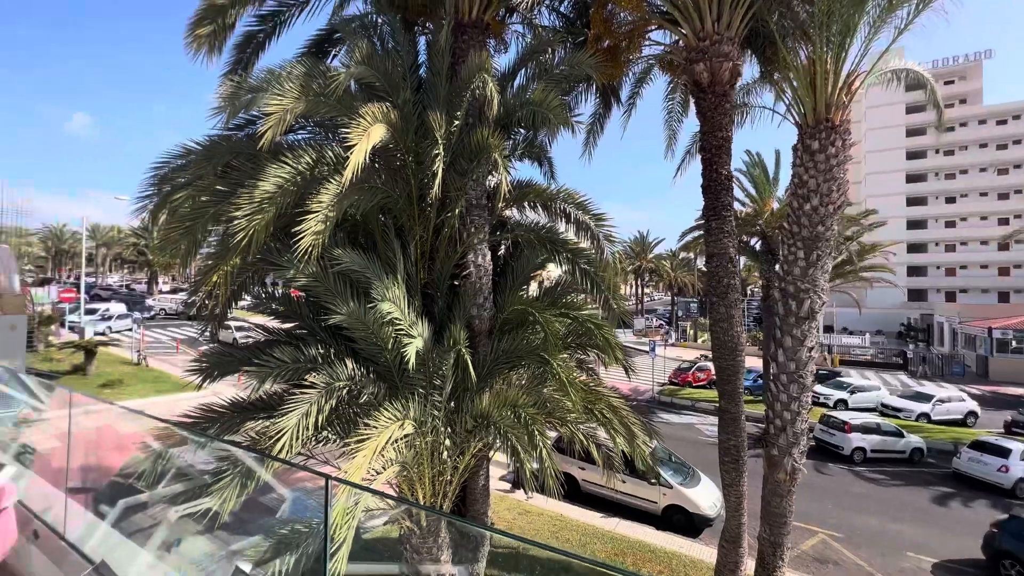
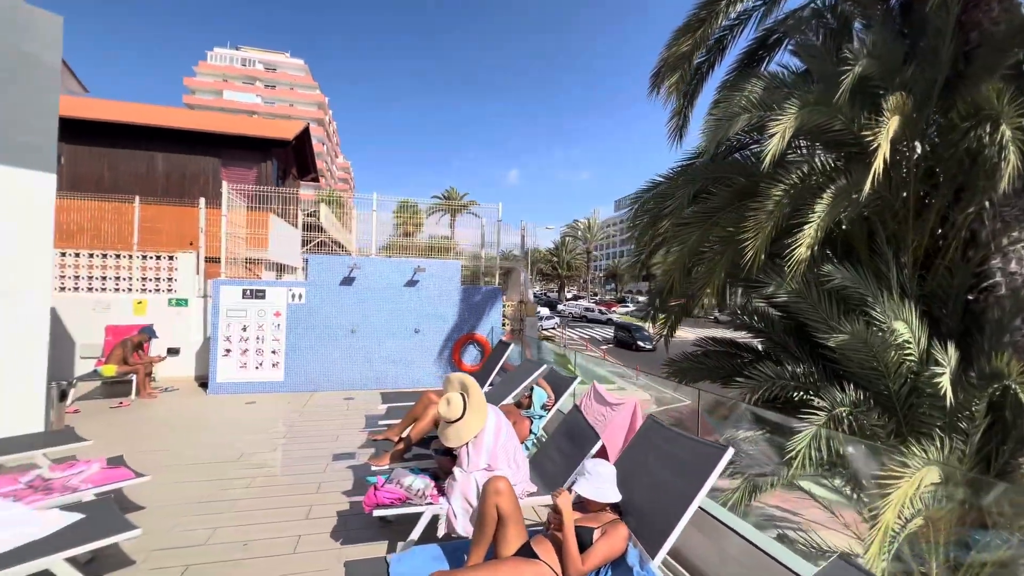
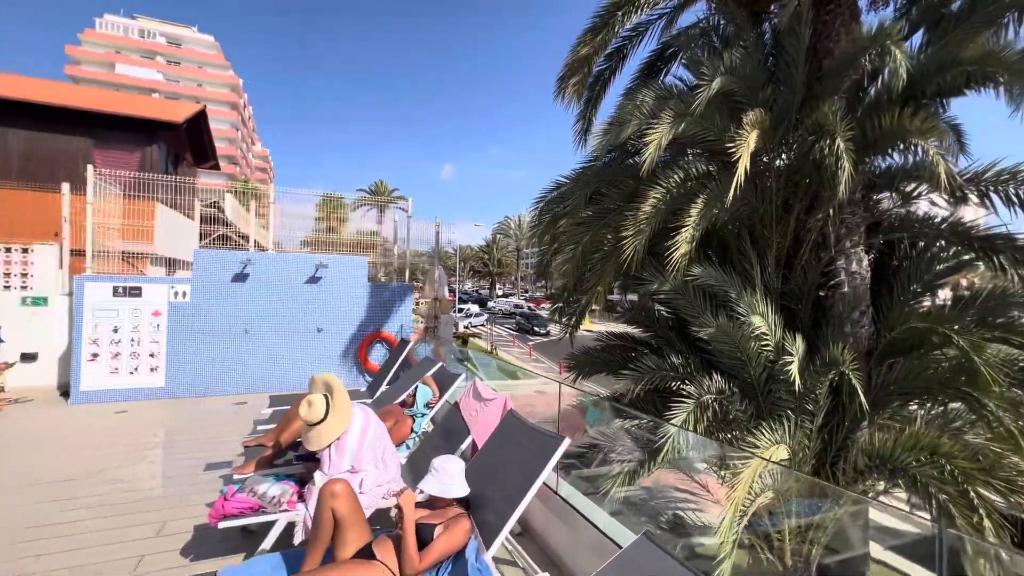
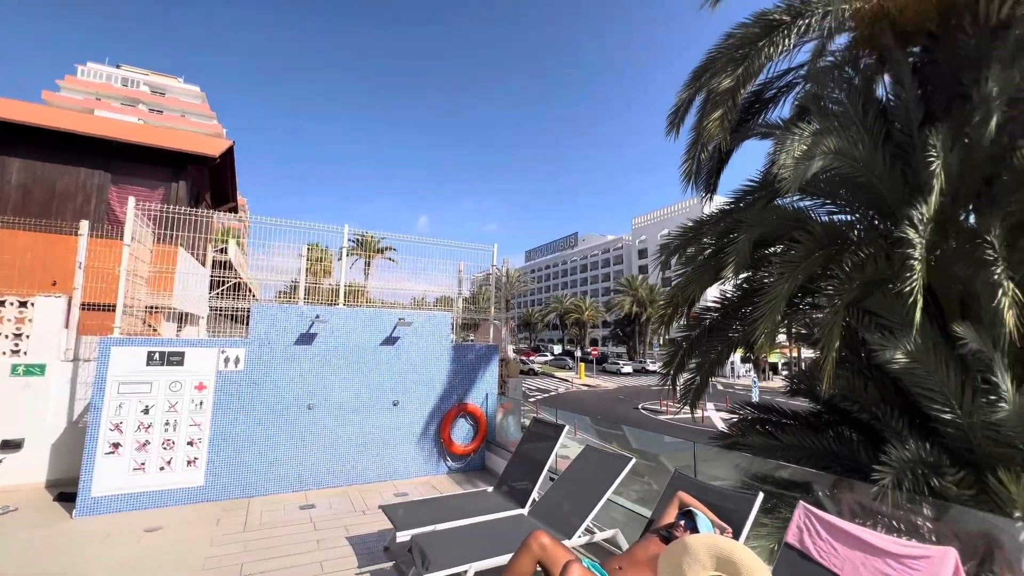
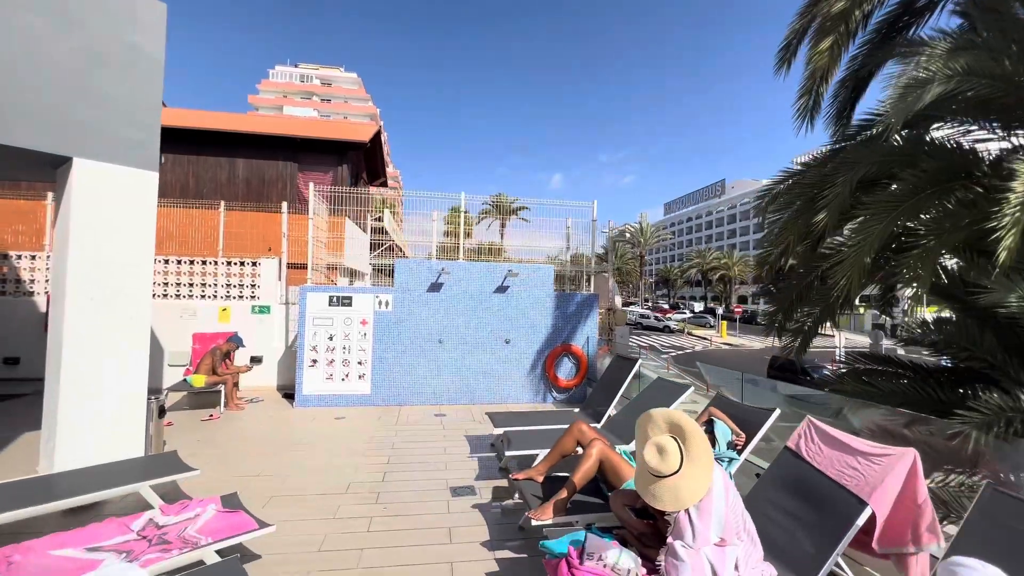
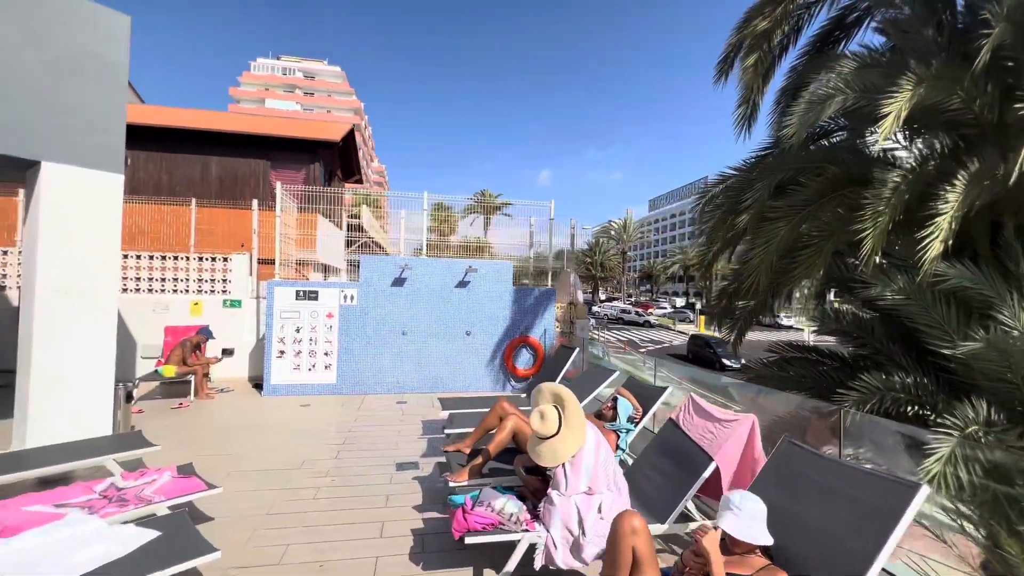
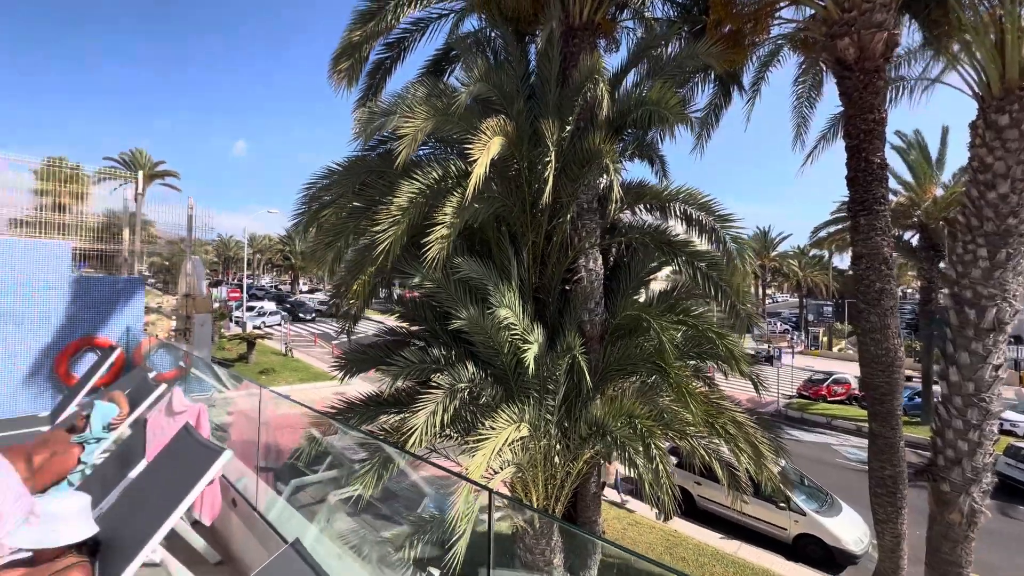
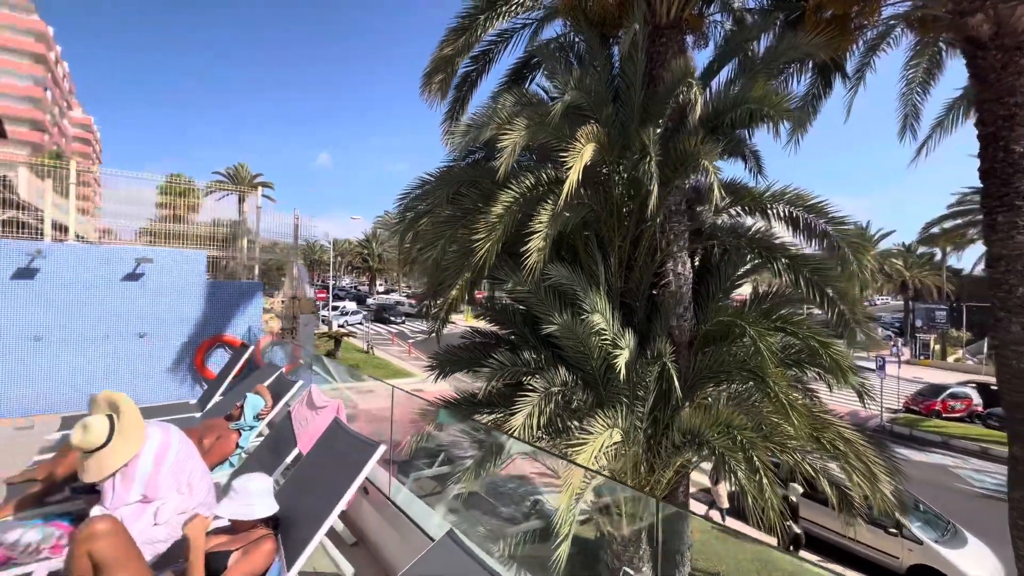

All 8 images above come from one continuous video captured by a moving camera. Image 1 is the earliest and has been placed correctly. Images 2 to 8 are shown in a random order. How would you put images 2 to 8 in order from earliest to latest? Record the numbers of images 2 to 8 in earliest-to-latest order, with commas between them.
7, 8, 3, 2, 6, 5, 4
